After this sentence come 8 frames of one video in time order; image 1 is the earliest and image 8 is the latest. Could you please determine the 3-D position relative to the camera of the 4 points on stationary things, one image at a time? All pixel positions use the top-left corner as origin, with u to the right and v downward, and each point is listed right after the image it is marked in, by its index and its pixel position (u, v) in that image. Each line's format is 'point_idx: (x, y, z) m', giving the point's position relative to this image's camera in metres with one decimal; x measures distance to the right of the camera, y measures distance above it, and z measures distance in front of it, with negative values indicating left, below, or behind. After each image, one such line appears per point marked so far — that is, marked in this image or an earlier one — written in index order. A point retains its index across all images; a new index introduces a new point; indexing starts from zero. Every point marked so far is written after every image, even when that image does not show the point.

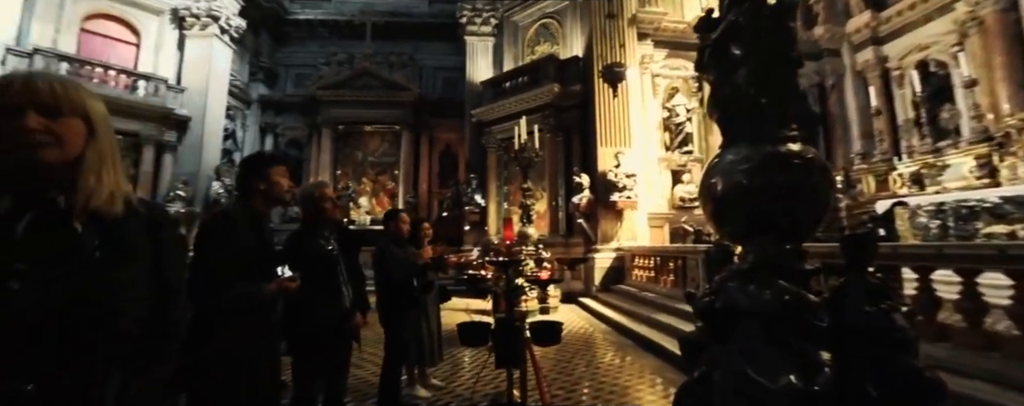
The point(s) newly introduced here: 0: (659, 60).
0: (+3.4, +3.3, +9.7) m
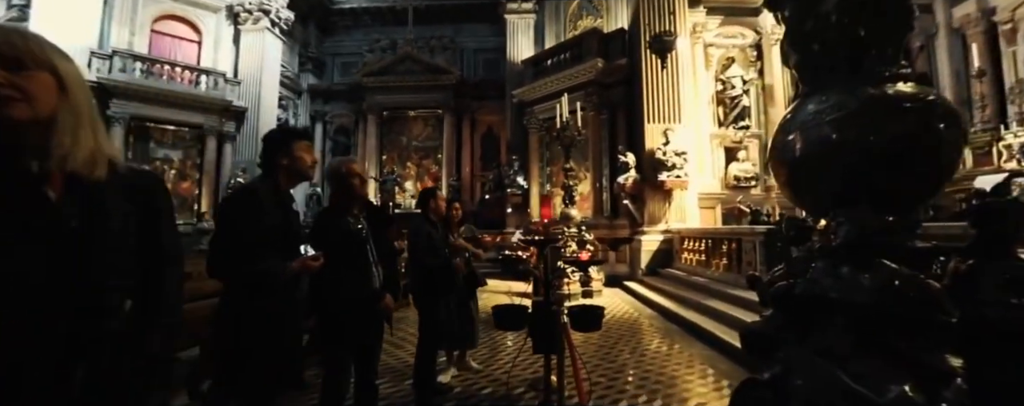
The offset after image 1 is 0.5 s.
0: (+4.3, +3.7, +9.0) m
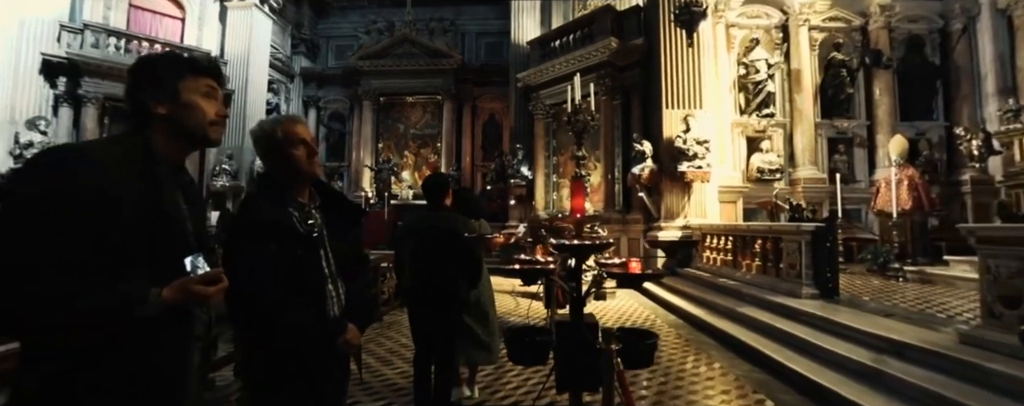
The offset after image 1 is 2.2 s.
0: (+4.4, +3.8, +8.3) m
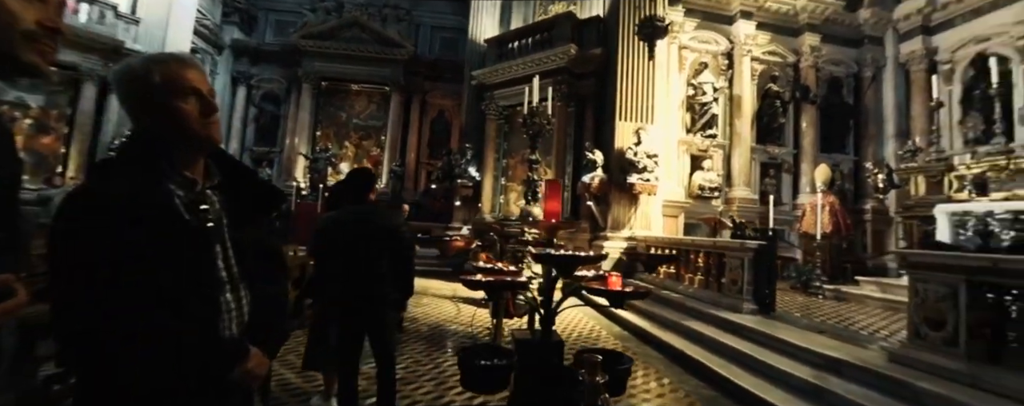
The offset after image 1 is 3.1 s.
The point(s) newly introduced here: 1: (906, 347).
0: (+3.6, +3.5, +8.6) m
1: (+3.0, -1.1, +3.2) m
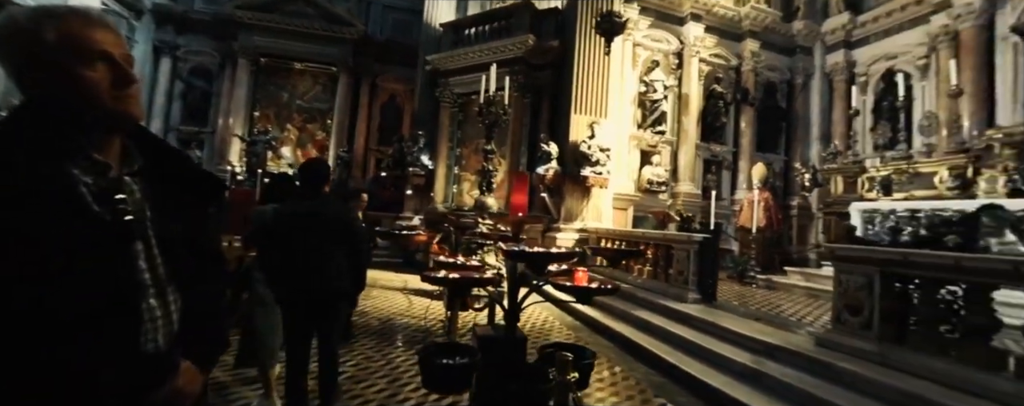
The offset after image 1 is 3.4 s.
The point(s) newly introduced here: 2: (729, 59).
0: (+2.7, +3.7, +8.8) m
1: (+2.6, -1.1, +3.5) m
2: (+5.0, +3.3, +9.7) m
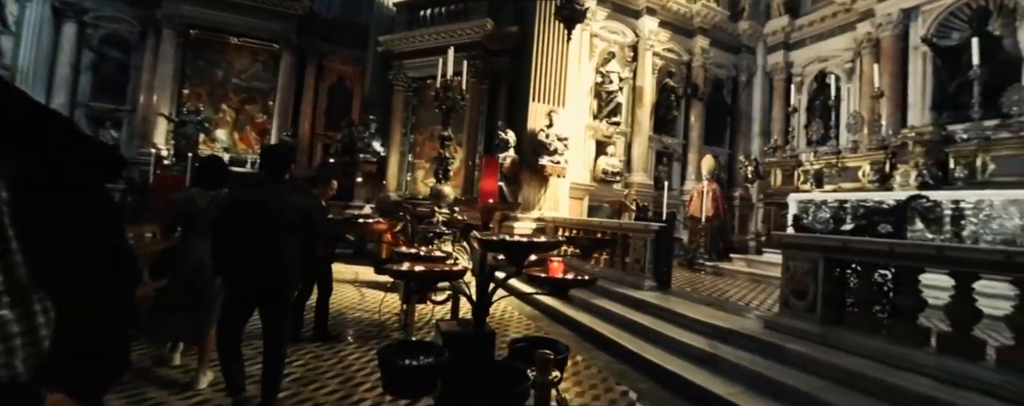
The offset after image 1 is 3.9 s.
0: (+1.8, +3.9, +8.9) m
1: (+2.3, -1.0, +3.7) m
2: (+4.0, +3.5, +10.0) m
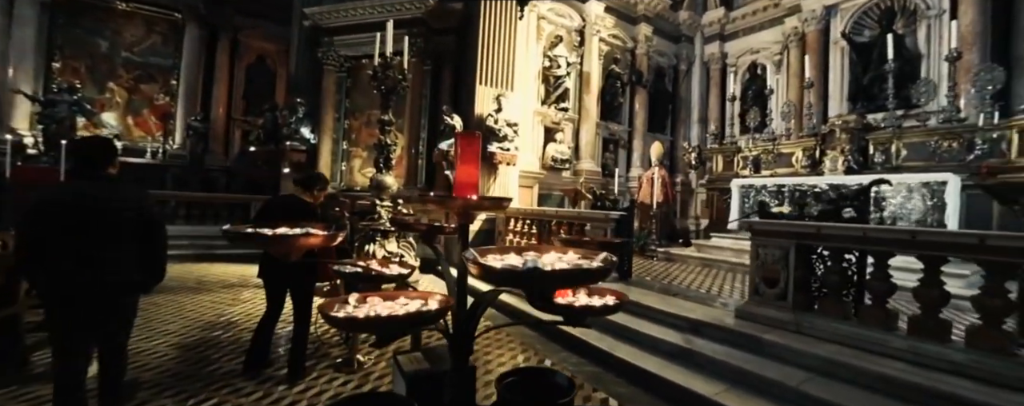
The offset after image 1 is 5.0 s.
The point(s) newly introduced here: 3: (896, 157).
0: (+0.7, +4.1, +8.5) m
1: (+2.0, -0.9, +3.6) m
2: (+2.7, +3.8, +10.0) m
3: (+6.7, +0.8, +7.3) m
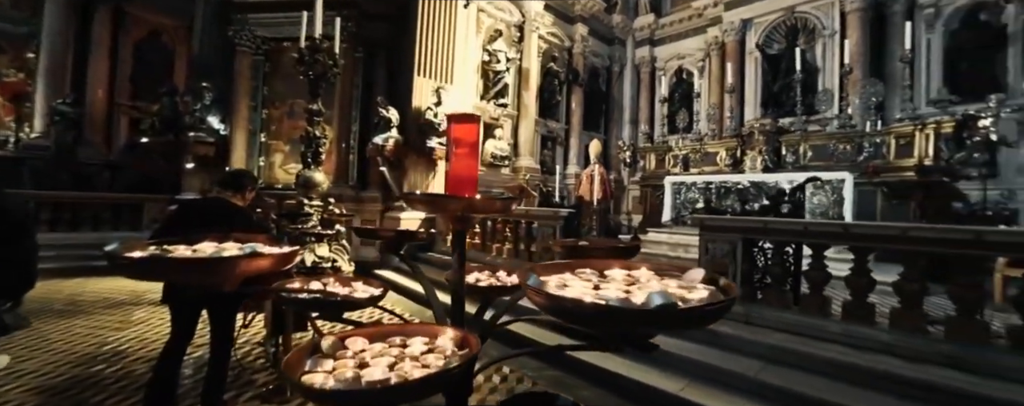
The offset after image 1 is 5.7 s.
0: (-0.5, +4.2, +8.3) m
1: (+1.6, -0.8, +3.7) m
2: (+1.2, +3.9, +10.1) m
3: (+5.6, +0.9, +8.1) m
